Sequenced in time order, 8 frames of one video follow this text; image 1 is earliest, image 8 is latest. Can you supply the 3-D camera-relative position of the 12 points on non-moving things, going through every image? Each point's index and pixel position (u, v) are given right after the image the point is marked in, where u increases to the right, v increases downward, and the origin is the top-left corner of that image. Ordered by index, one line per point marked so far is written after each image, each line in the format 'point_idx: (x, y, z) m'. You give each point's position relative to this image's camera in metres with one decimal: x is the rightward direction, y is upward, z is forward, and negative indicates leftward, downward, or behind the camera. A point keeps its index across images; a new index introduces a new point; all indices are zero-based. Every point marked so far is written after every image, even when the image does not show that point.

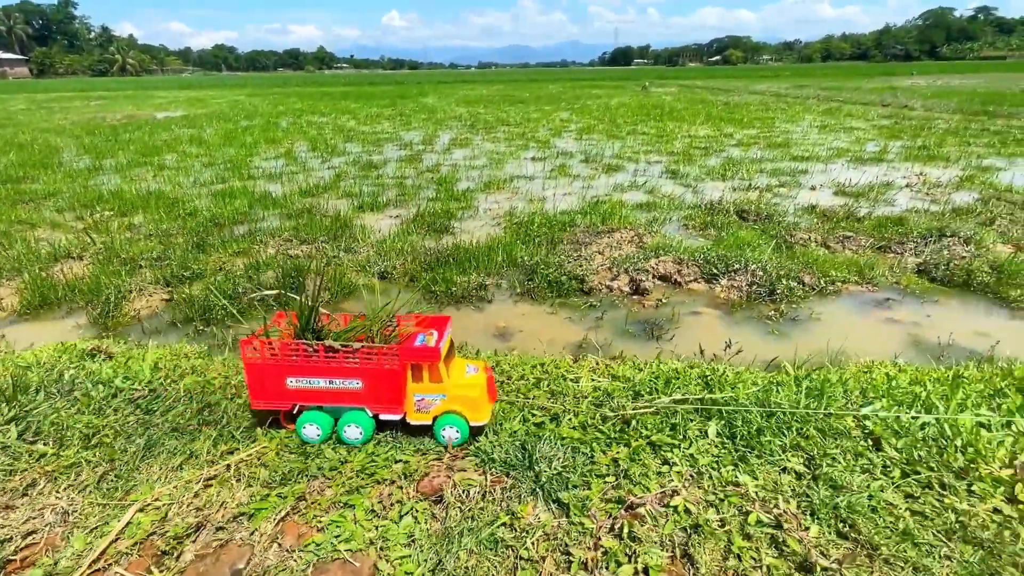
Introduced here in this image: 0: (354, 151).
0: (-4.9, +4.3, +15.1) m
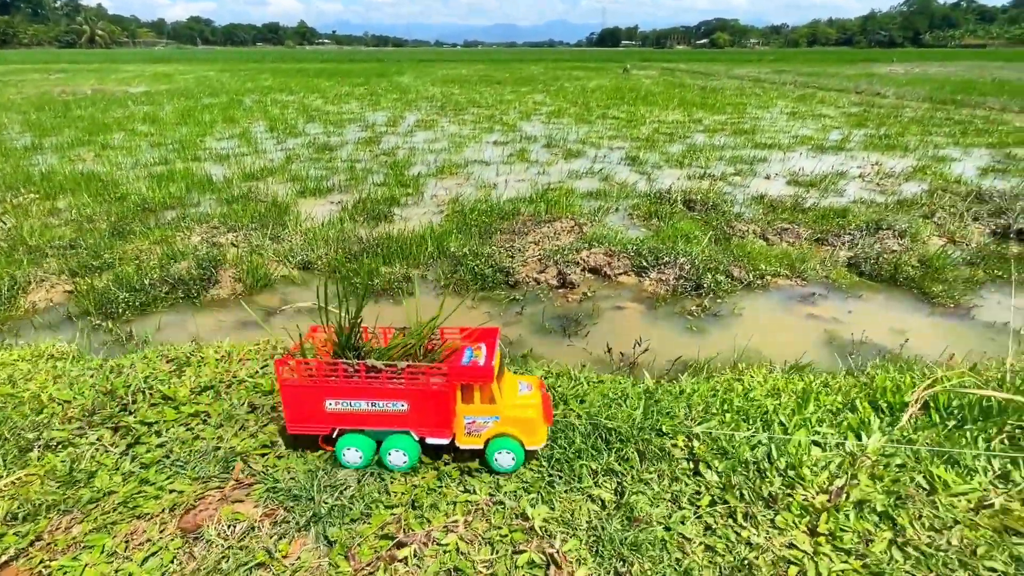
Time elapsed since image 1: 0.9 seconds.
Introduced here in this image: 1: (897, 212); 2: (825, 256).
0: (-6.0, +4.7, +14.6) m
1: (+5.7, +1.1, +7.1) m
2: (+3.6, +0.4, +5.6) m
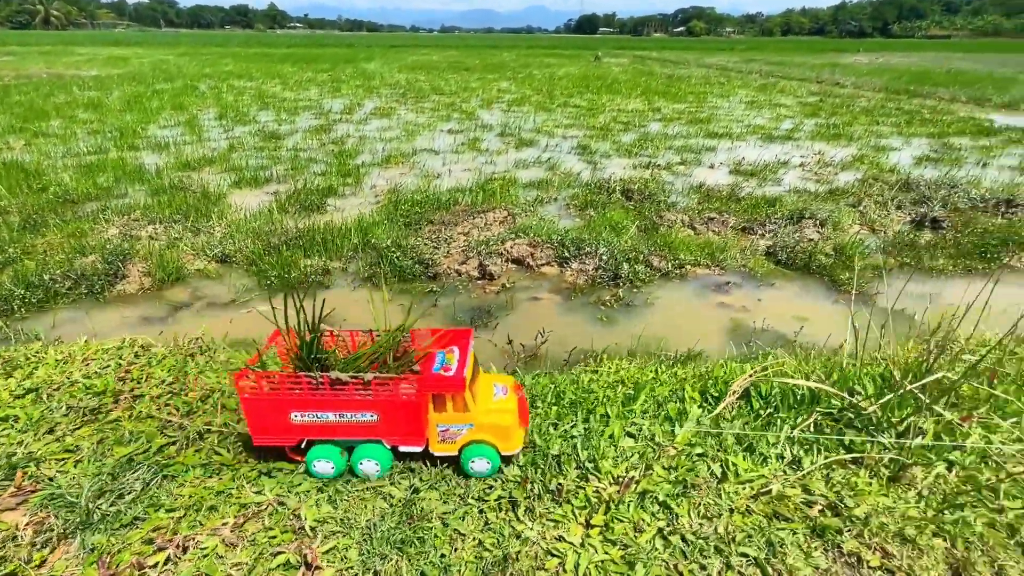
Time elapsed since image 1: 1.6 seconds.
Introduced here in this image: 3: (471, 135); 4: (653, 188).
0: (-7.2, +4.9, +14.2) m
1: (+4.7, +1.3, +7.3) m
2: (+2.7, +0.5, +5.7) m
3: (-1.0, +3.9, +12.2) m
4: (+2.3, +1.6, +7.7) m
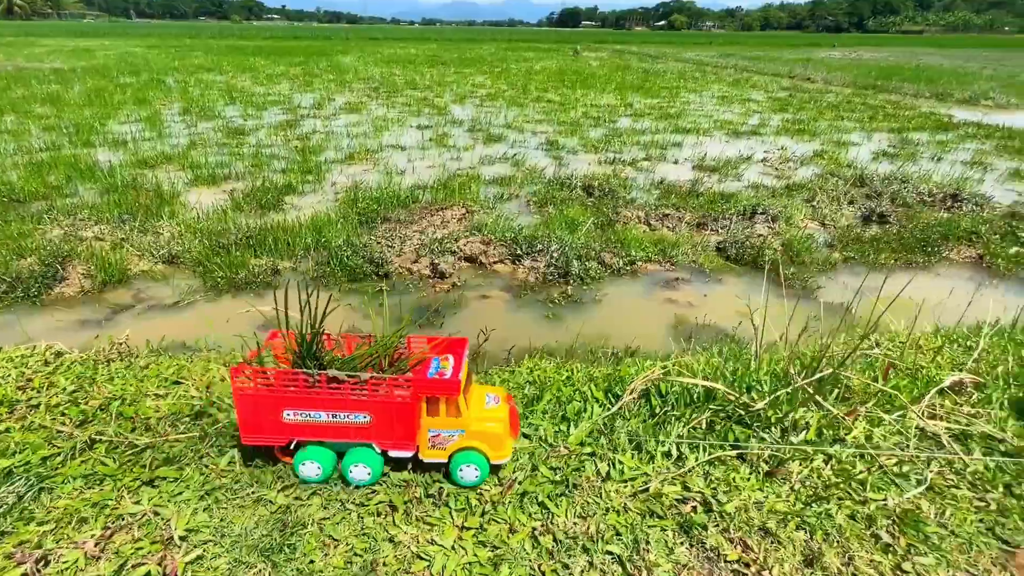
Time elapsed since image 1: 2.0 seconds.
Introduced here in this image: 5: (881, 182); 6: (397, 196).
0: (-8.1, +5.0, +13.9) m
1: (+4.1, +1.4, +7.4) m
2: (+2.2, +0.6, +5.8) m
3: (-1.8, +4.0, +12.2) m
4: (+1.7, +1.7, +7.8) m
5: (+6.1, +1.8, +8.0) m
6: (-1.7, +1.3, +6.9) m
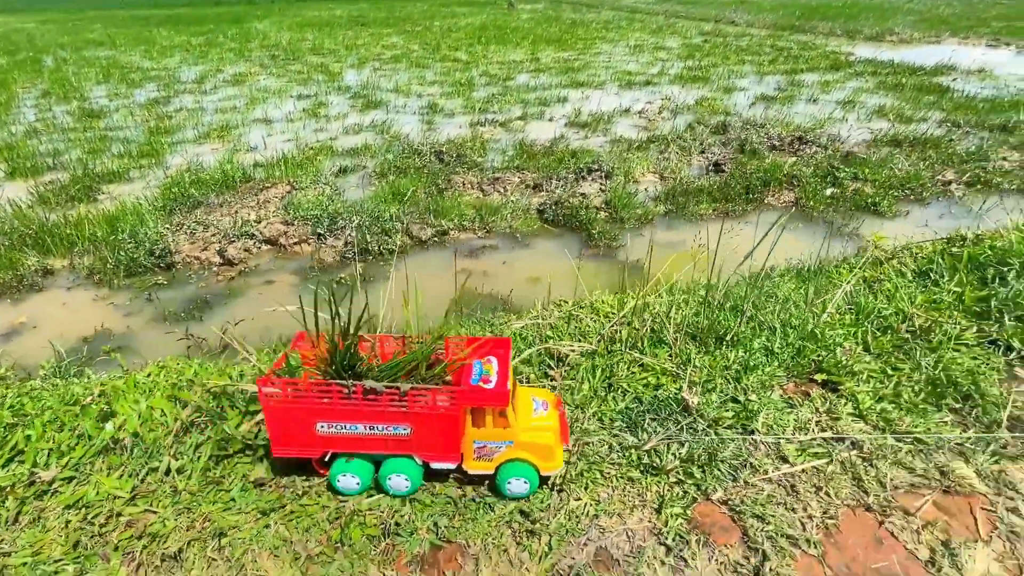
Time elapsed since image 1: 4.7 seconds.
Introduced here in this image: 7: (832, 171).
0: (-11.0, +5.1, +12.8) m
1: (+1.8, +2.1, +7.3) m
2: (+0.1, +1.0, +5.6) m
3: (-4.6, +4.5, +11.5) m
4: (-0.7, +2.2, +7.5) m
5: (+3.8, +2.7, +8.0) m
6: (-3.9, +1.5, +6.5) m
7: (+3.9, +1.4, +5.9) m
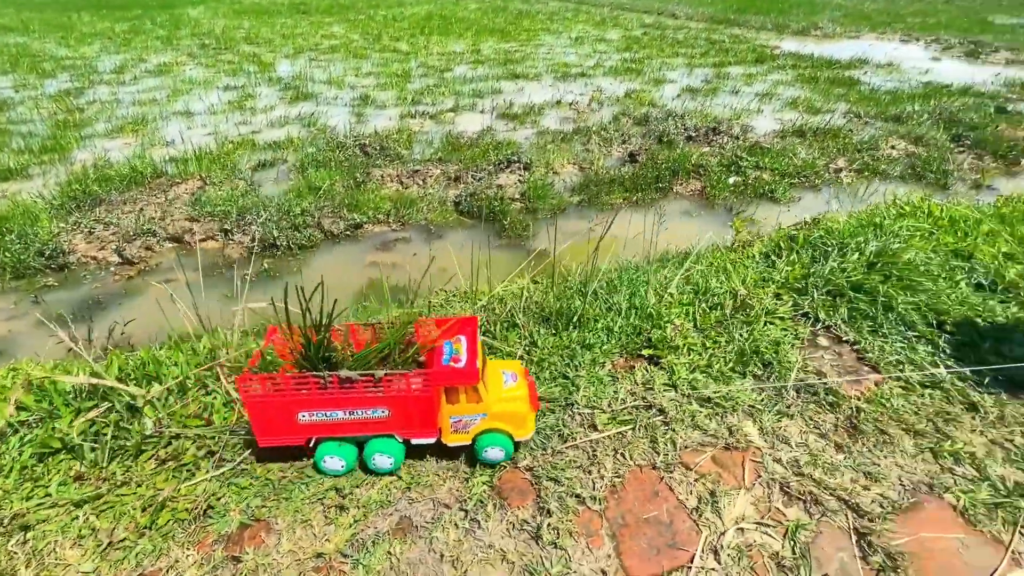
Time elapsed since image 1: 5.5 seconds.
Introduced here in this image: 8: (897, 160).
0: (-12.6, +5.0, +11.9) m
1: (+0.7, +2.3, +7.5) m
2: (-0.9, +1.1, +5.6) m
3: (-6.1, +4.5, +11.1) m
4: (-1.8, +2.3, +7.4) m
5: (+2.6, +2.9, +8.3) m
6: (-4.9, +1.5, +6.2) m
7: (+2.9, +1.7, +6.3) m
8: (+5.2, +1.7, +6.5) m
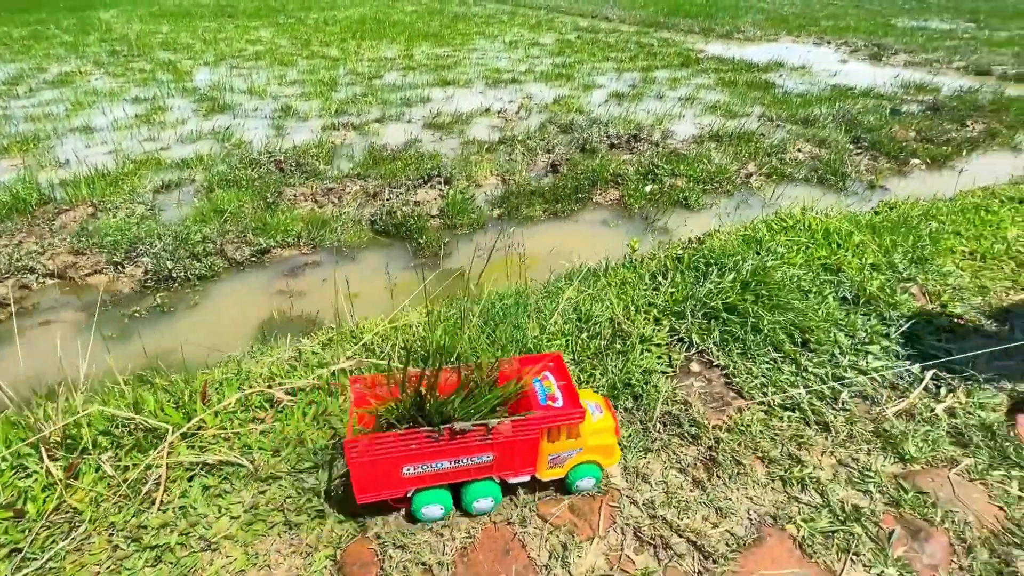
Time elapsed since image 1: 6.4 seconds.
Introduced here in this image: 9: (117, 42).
0: (-14.2, +4.1, +10.7) m
1: (-0.4, +2.1, +7.4) m
2: (-1.8, +0.8, +5.5) m
3: (-7.6, +4.0, +10.4) m
4: (-3.0, +2.0, +7.2) m
5: (+1.3, +2.8, +8.4) m
6: (-5.9, +1.0, +5.7) m
7: (+1.9, +1.6, +6.4) m
8: (+4.1, +1.8, +6.9) m
9: (-15.5, +9.6, +18.8) m
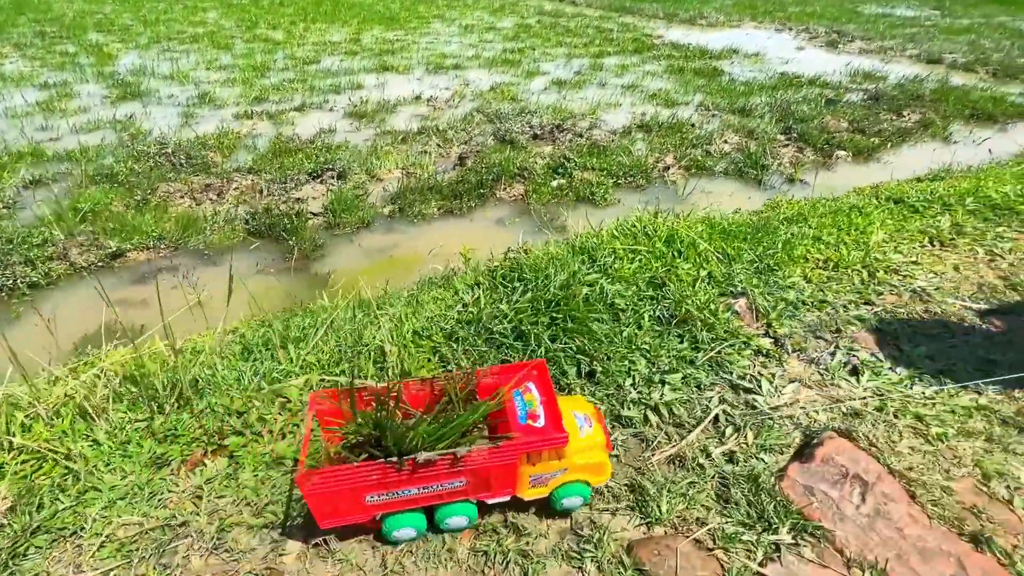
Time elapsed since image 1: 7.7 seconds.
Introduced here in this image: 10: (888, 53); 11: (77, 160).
0: (-15.5, +4.1, +9.8) m
1: (-1.7, +2.1, +7.0) m
2: (-3.0, +0.8, +5.0) m
3: (-9.0, +4.0, +9.8) m
4: (-4.2, +2.0, +6.7) m
5: (0.0, +2.9, +8.0) m
6: (-7.1, +1.0, +5.1) m
7: (+0.7, +1.6, +6.1) m
8: (+2.9, +1.8, +6.6) m
9: (-17.1, +9.8, +17.8) m
10: (+10.8, +6.7, +13.9) m
11: (-5.7, +1.6, +6.3) m
